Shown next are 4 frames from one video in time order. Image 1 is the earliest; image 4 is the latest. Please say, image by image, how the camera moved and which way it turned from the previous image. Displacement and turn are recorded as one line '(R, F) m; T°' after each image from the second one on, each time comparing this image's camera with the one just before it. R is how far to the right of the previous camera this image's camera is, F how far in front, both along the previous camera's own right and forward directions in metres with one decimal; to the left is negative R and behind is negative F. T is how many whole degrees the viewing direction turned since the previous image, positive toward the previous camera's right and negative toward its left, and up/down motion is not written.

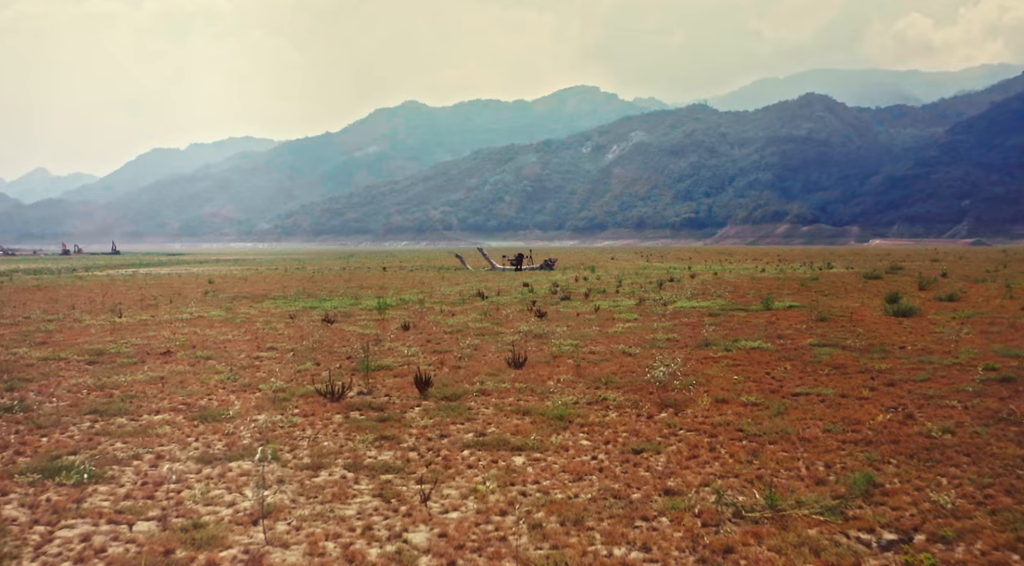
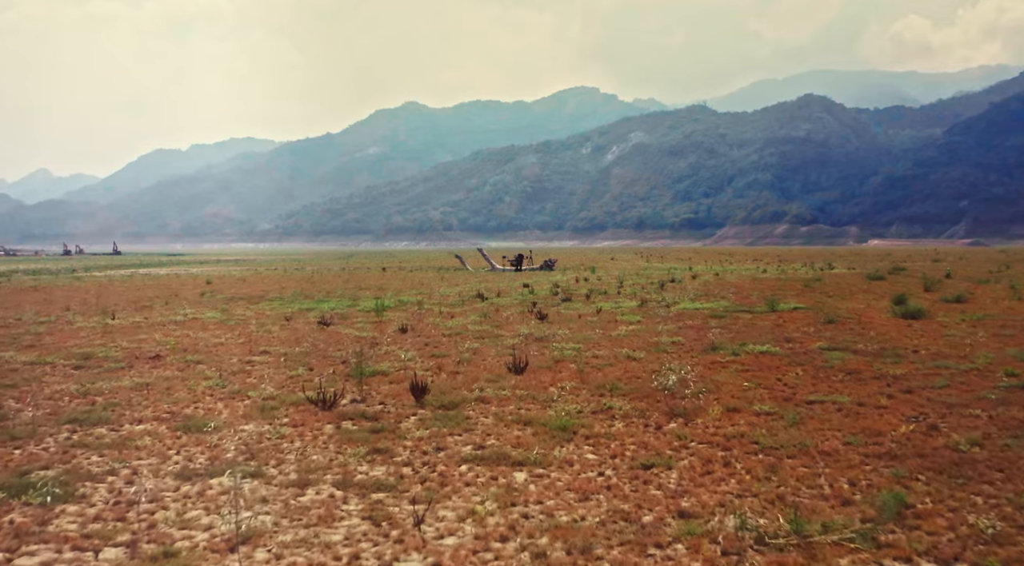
(0.0, +0.7) m; 0°
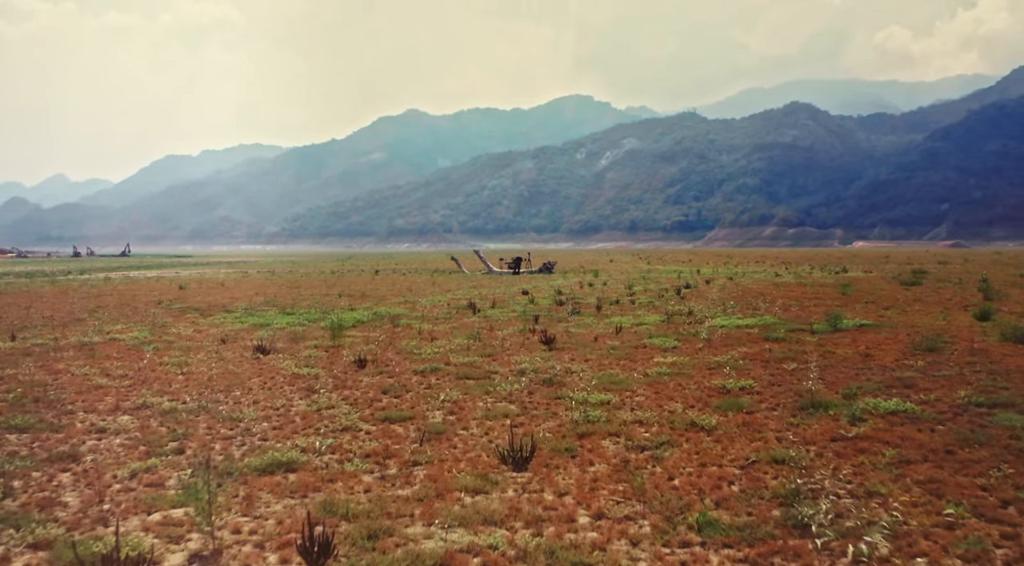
(0.0, +7.9) m; 0°
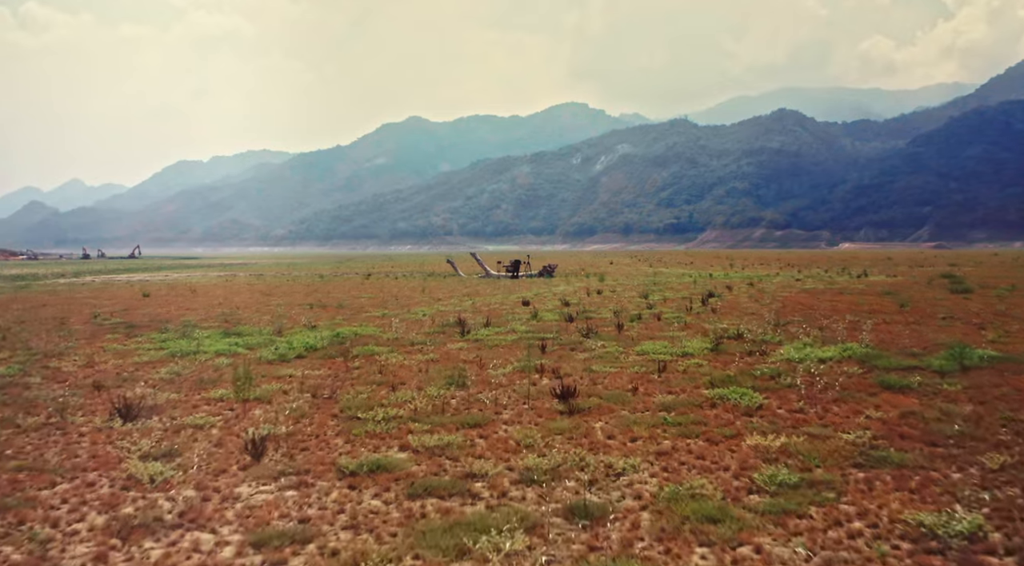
(0.0, +8.8) m; 0°
